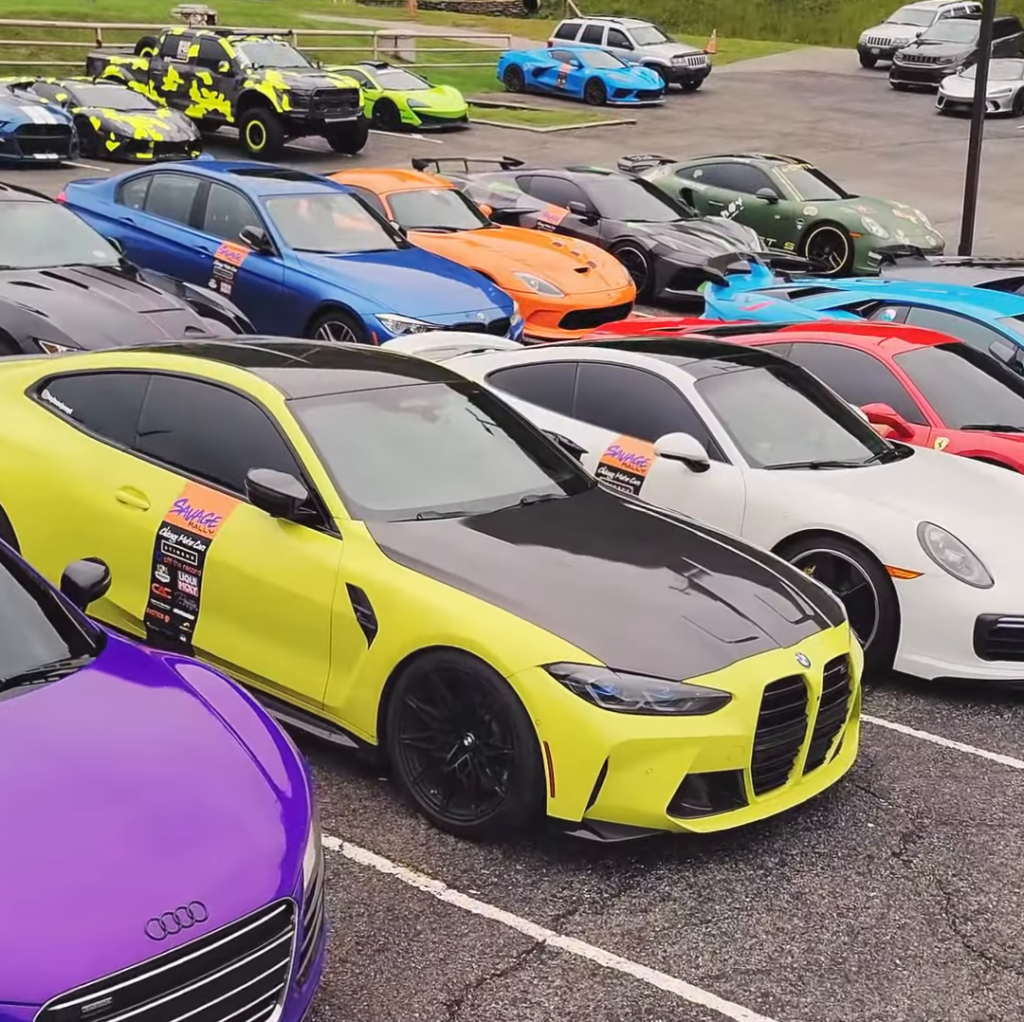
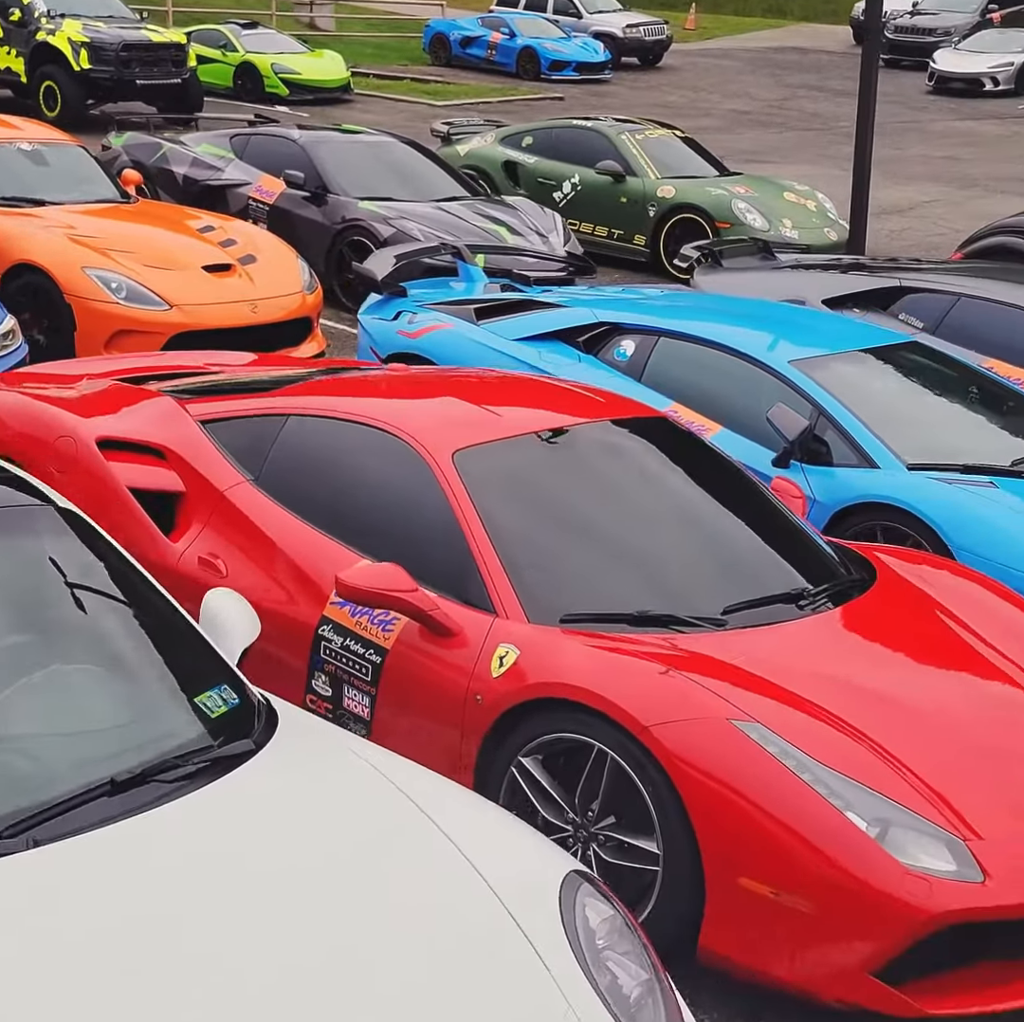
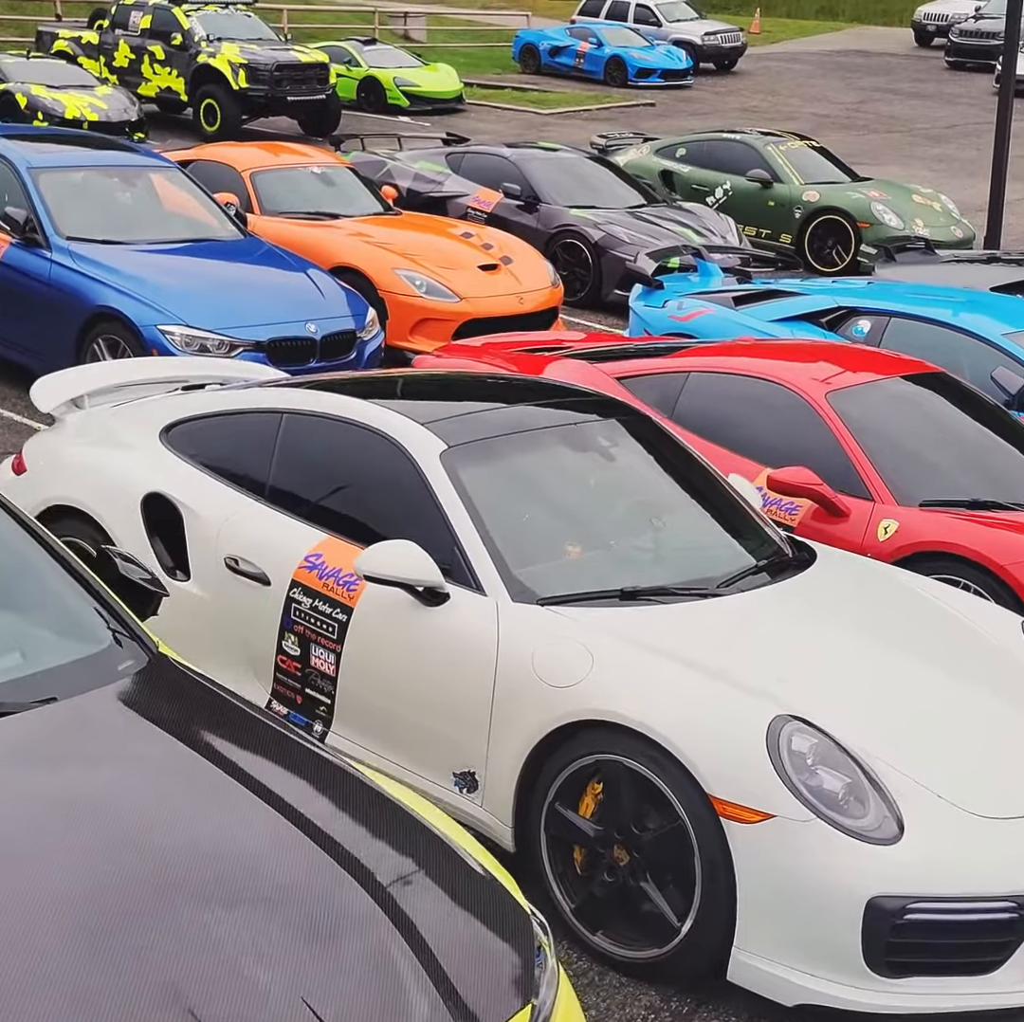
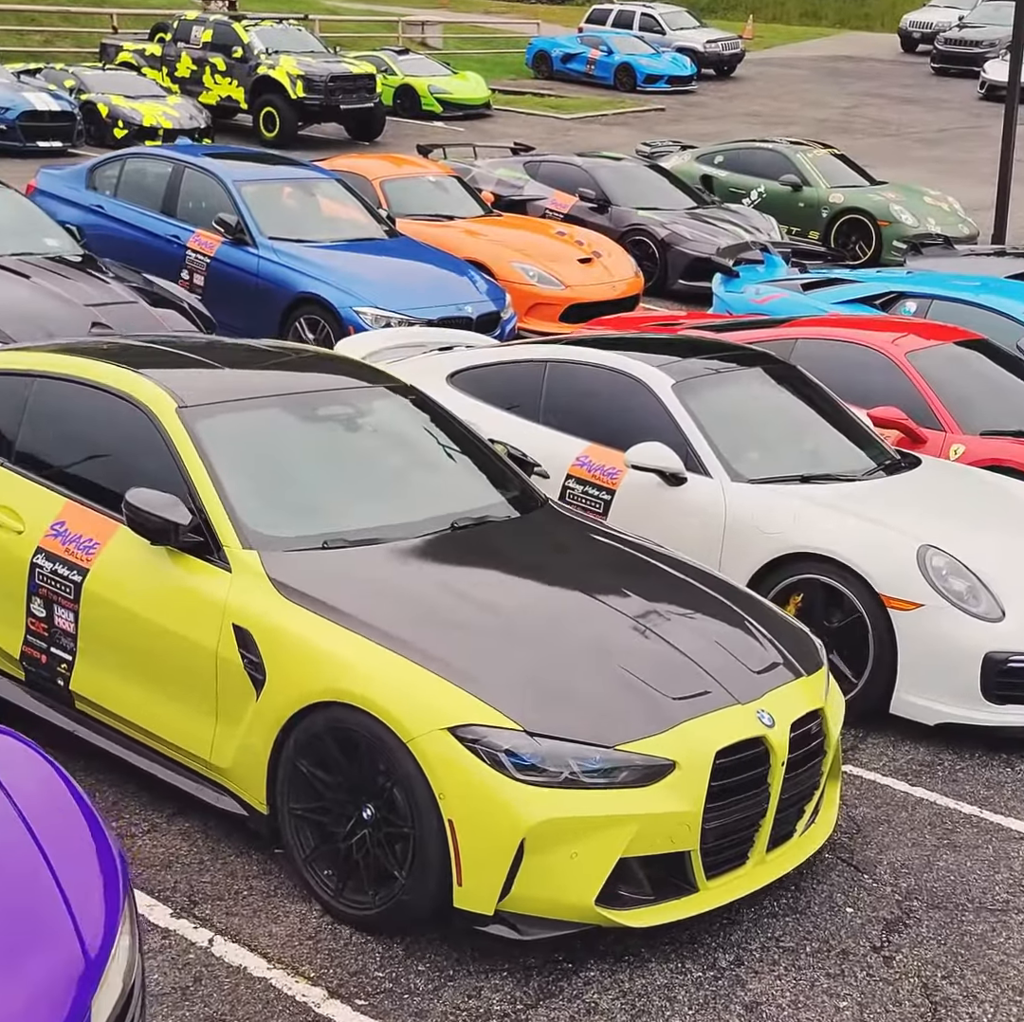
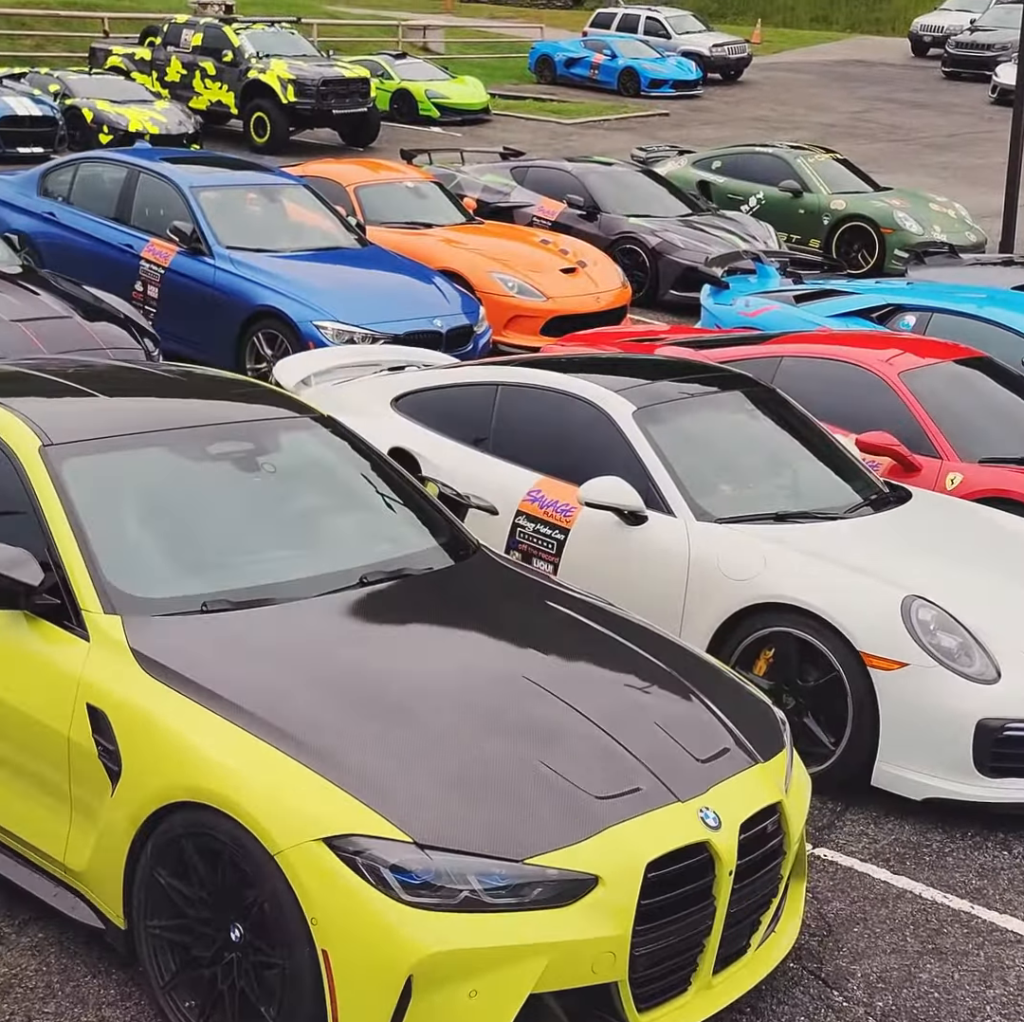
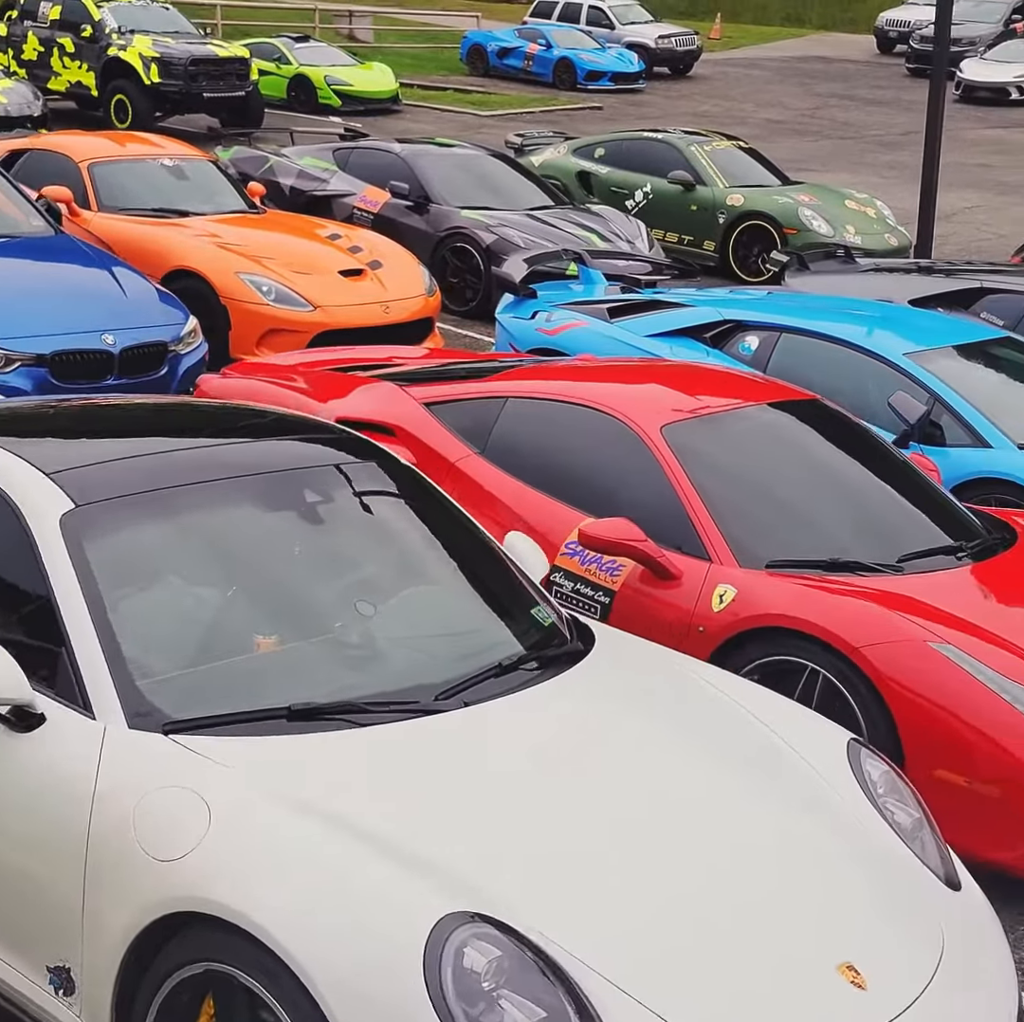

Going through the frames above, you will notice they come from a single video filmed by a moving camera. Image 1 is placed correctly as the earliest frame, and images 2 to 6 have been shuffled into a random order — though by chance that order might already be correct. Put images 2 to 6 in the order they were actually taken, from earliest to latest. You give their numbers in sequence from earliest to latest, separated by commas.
4, 5, 3, 6, 2
